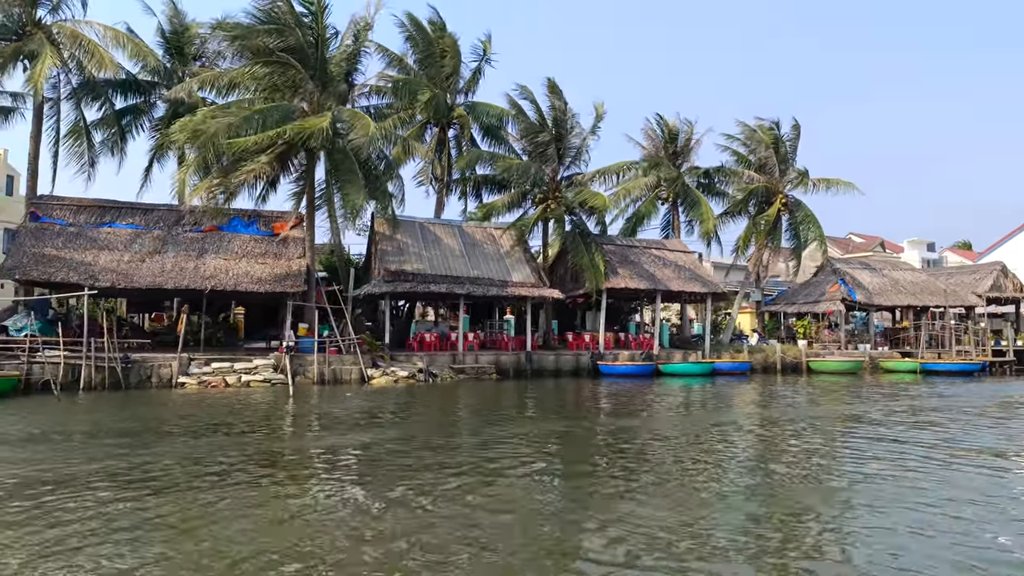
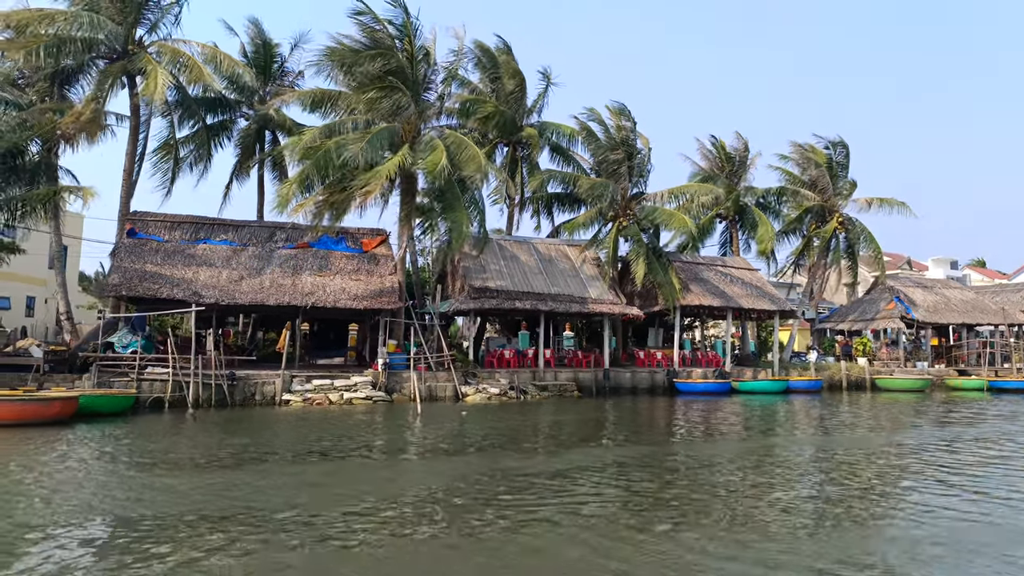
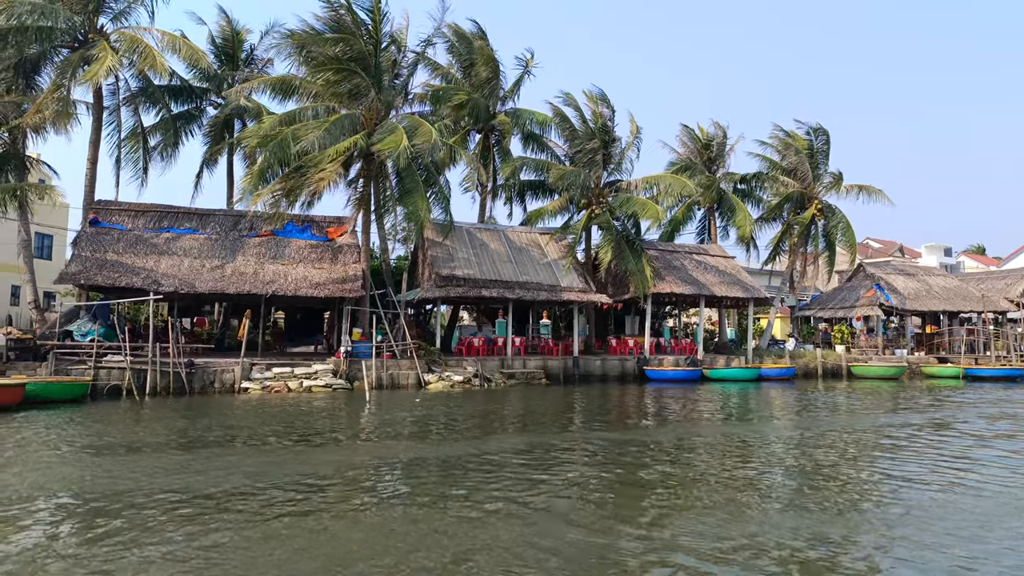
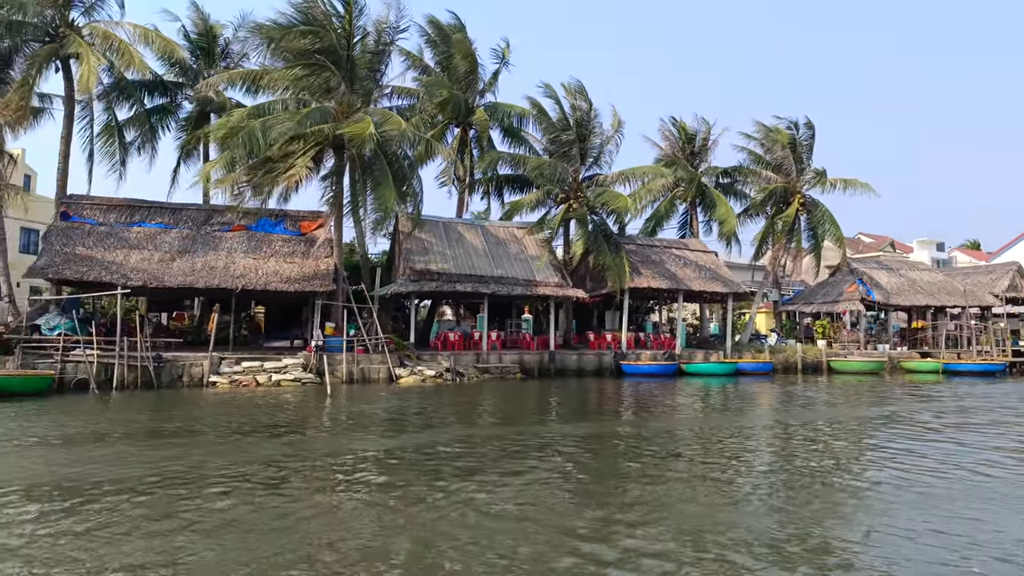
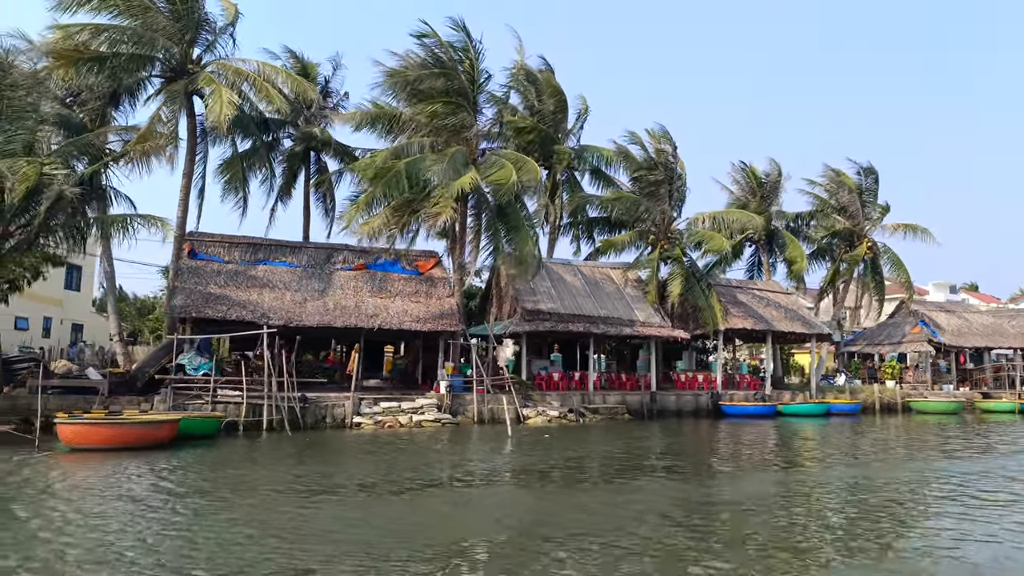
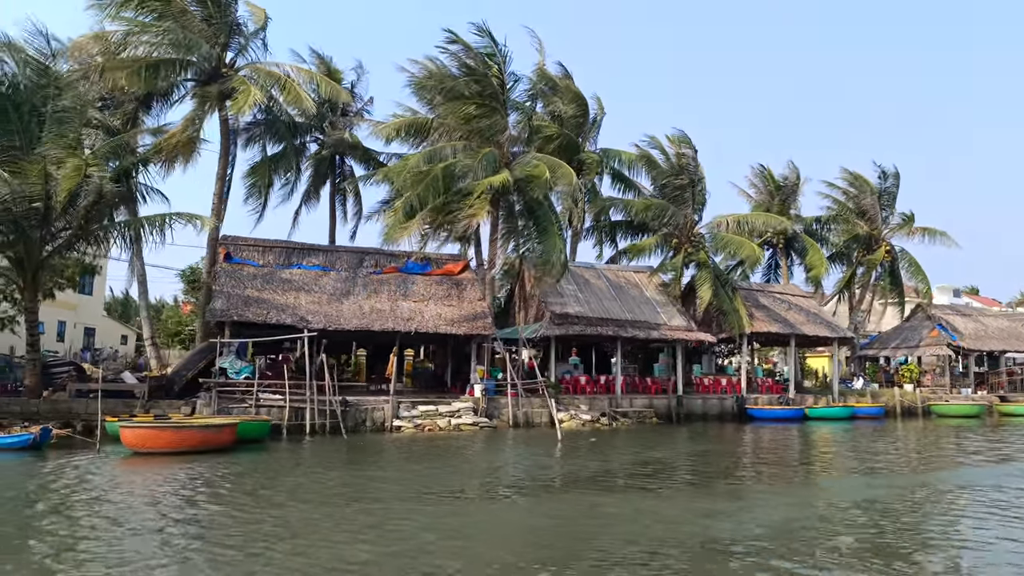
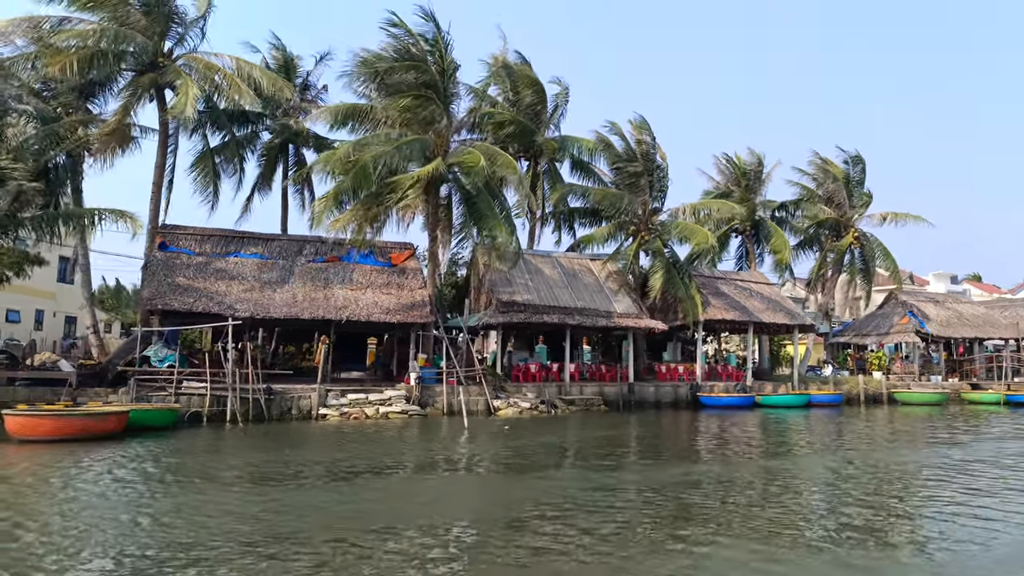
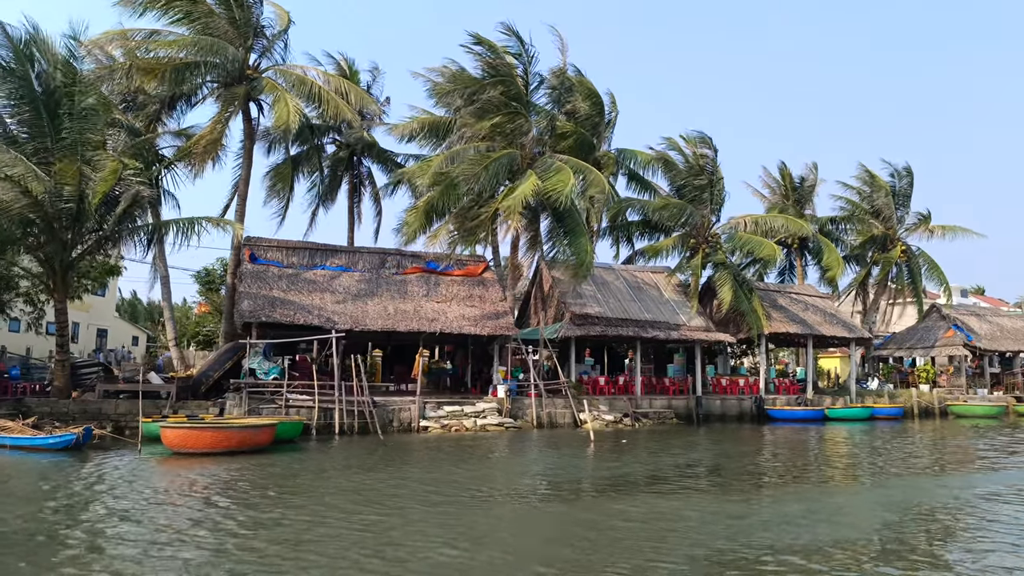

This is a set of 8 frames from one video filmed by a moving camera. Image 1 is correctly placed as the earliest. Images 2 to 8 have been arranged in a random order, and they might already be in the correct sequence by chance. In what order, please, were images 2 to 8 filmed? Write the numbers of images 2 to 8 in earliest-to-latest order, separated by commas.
4, 3, 2, 7, 5, 6, 8
